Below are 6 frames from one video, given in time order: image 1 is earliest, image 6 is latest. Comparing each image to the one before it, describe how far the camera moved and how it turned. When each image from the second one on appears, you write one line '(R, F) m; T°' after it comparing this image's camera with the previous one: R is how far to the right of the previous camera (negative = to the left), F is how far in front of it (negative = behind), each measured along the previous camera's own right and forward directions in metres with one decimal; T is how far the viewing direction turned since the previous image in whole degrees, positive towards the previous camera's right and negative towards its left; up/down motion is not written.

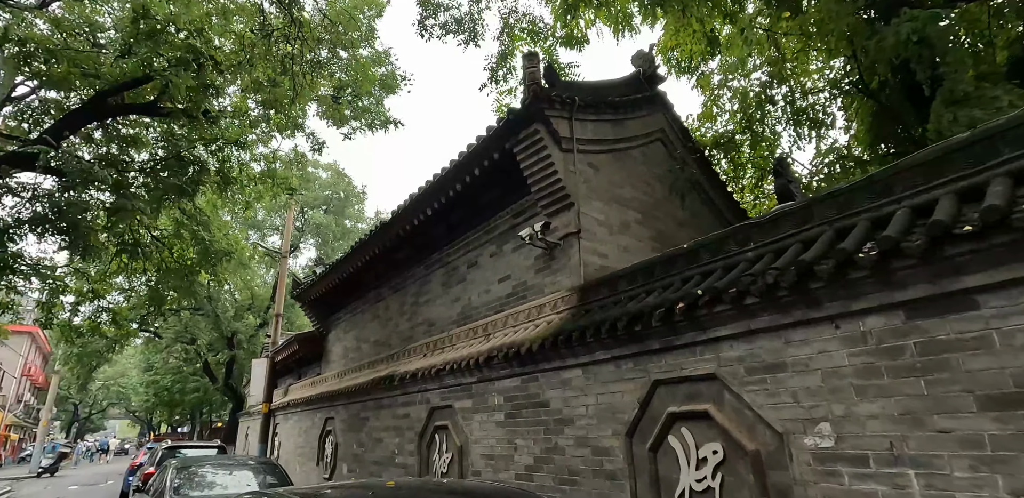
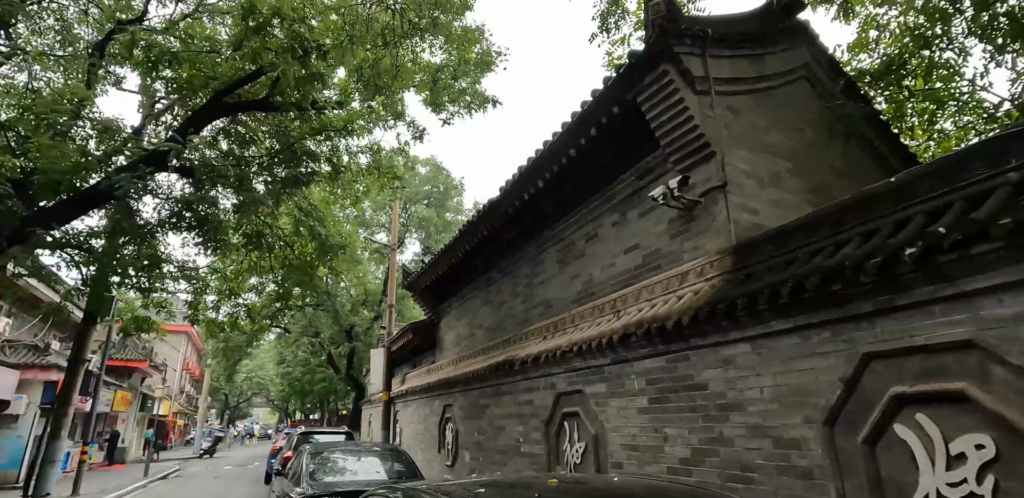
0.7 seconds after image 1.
(-0.4, +0.6) m; -11°
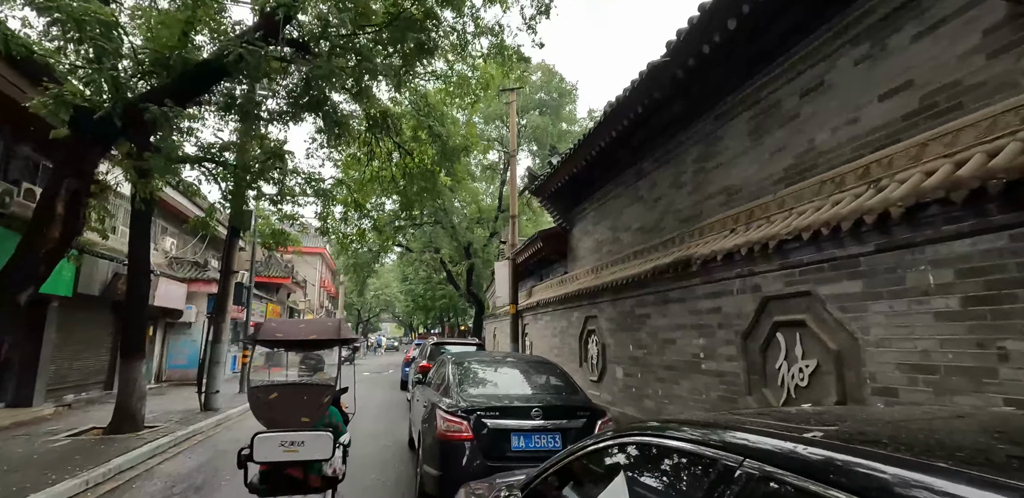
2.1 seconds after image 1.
(-0.9, +1.3) m; -12°
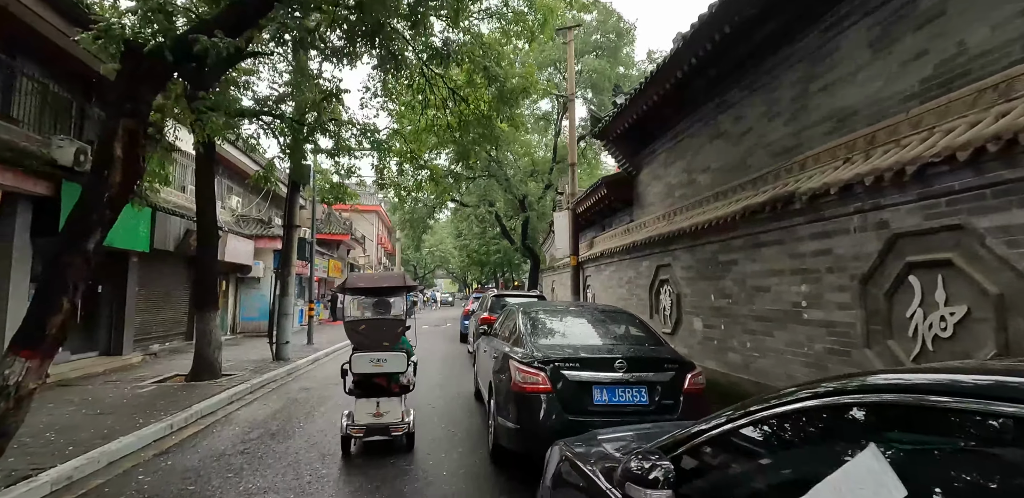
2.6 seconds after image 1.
(-0.3, +0.5) m; -6°
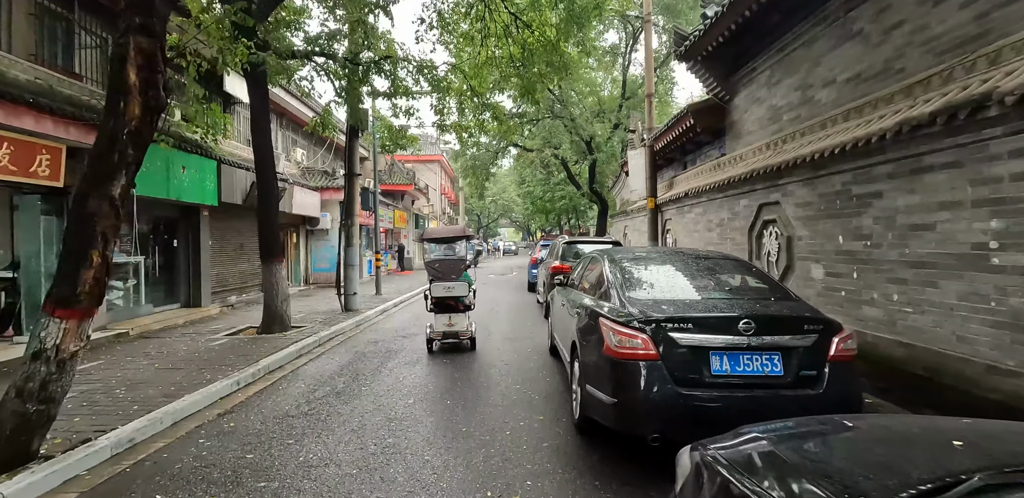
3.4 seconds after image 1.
(-0.2, +0.8) m; -7°
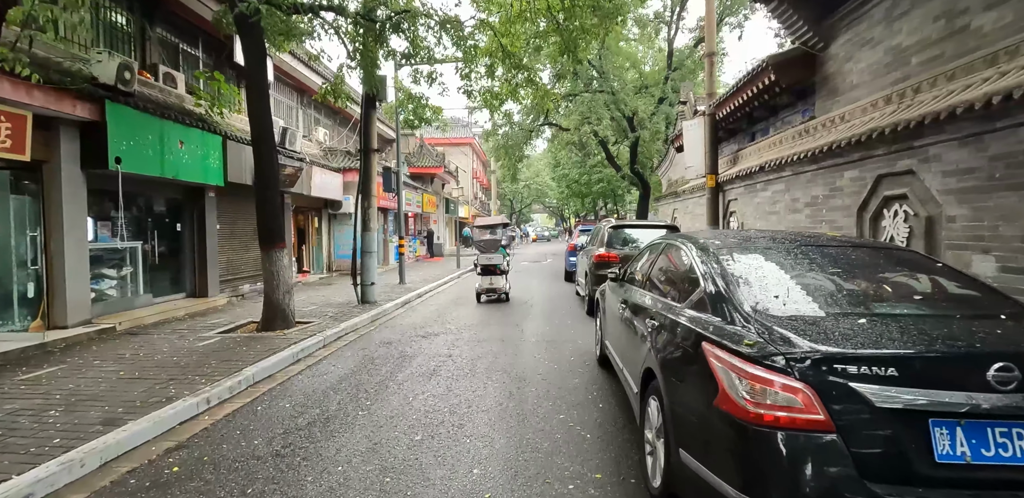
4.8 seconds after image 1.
(-0.1, +1.4) m; -4°
